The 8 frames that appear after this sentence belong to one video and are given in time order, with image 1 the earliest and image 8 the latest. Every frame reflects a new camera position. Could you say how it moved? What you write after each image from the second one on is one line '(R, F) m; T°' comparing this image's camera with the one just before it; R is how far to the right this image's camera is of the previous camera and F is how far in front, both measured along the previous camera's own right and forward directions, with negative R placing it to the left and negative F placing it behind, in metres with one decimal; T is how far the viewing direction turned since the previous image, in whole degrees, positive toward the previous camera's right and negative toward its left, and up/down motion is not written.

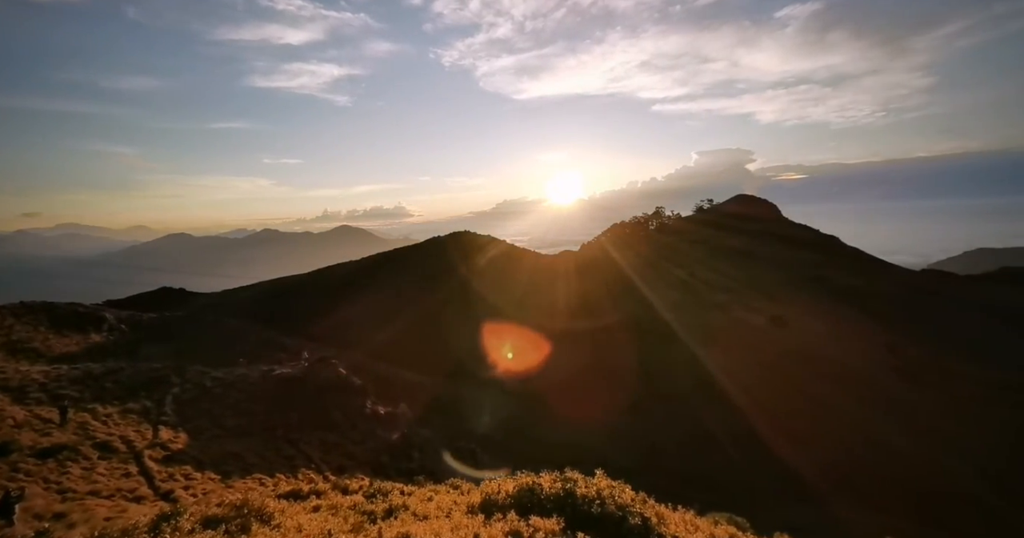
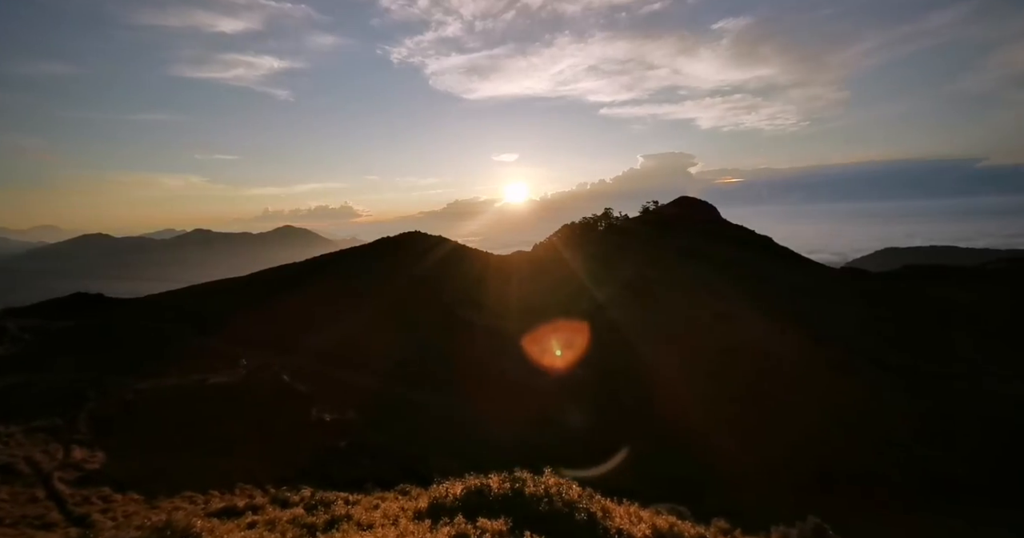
(0.0, +0.1) m; +5°
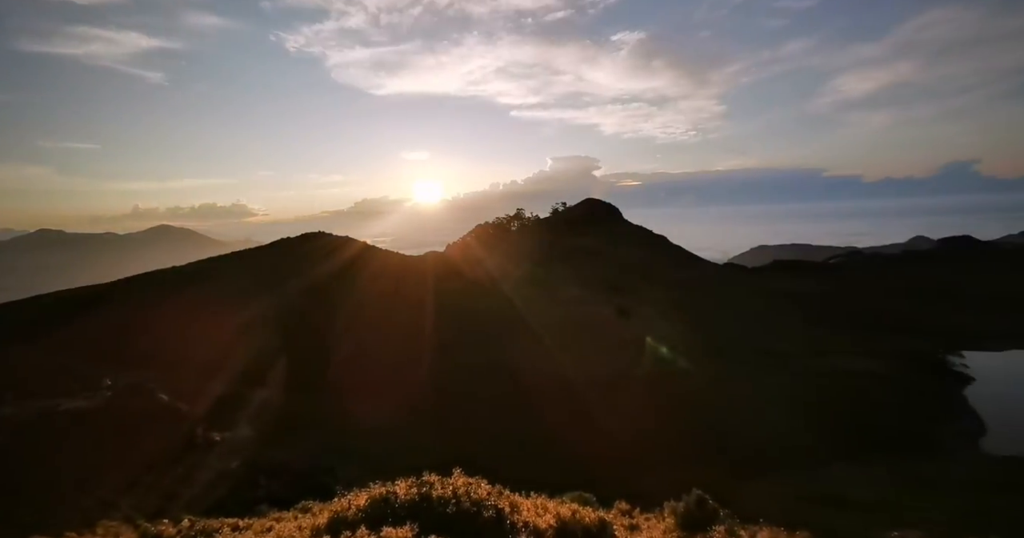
(+0.1, +0.2) m; +9°
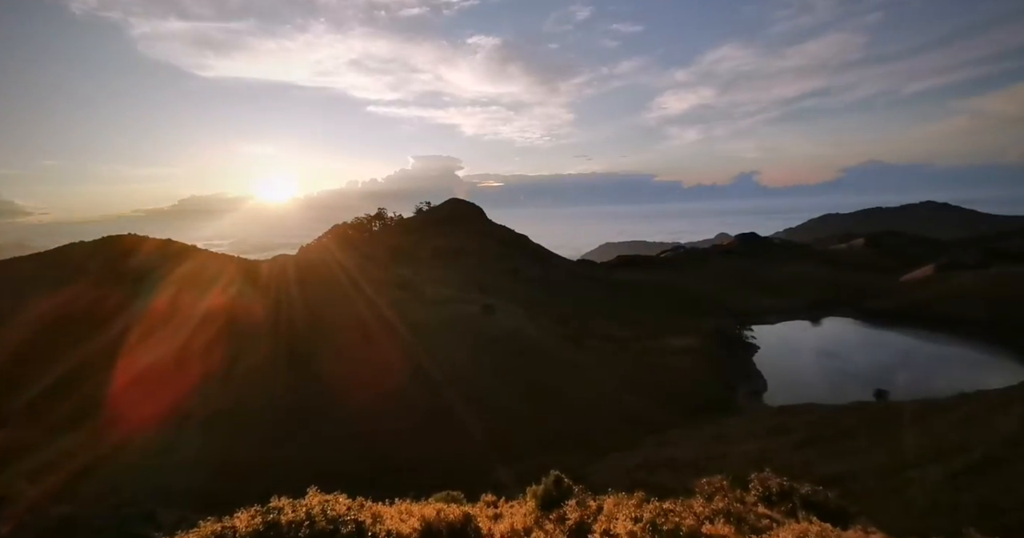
(-2.0, +0.6) m; -15°
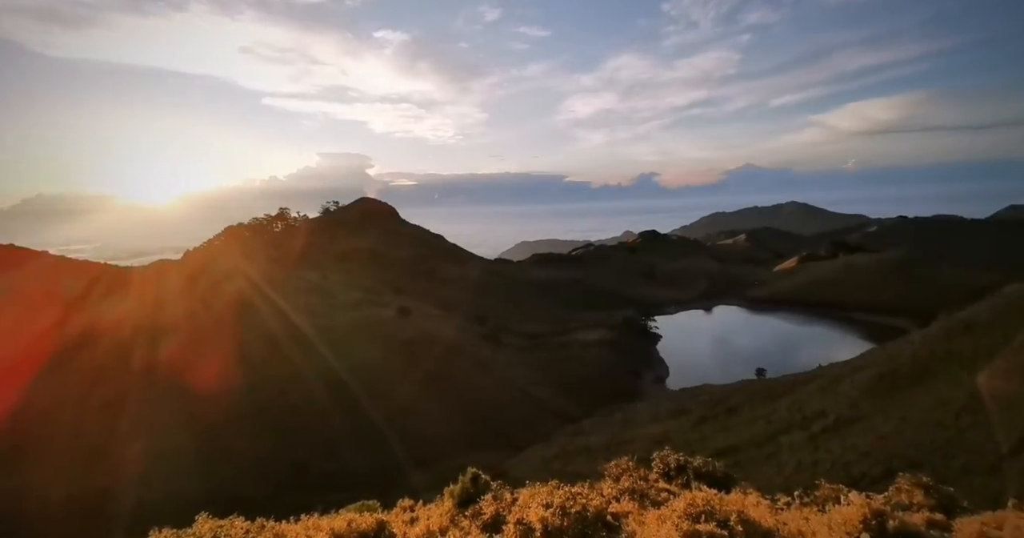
(+0.1, -1.1) m; +9°
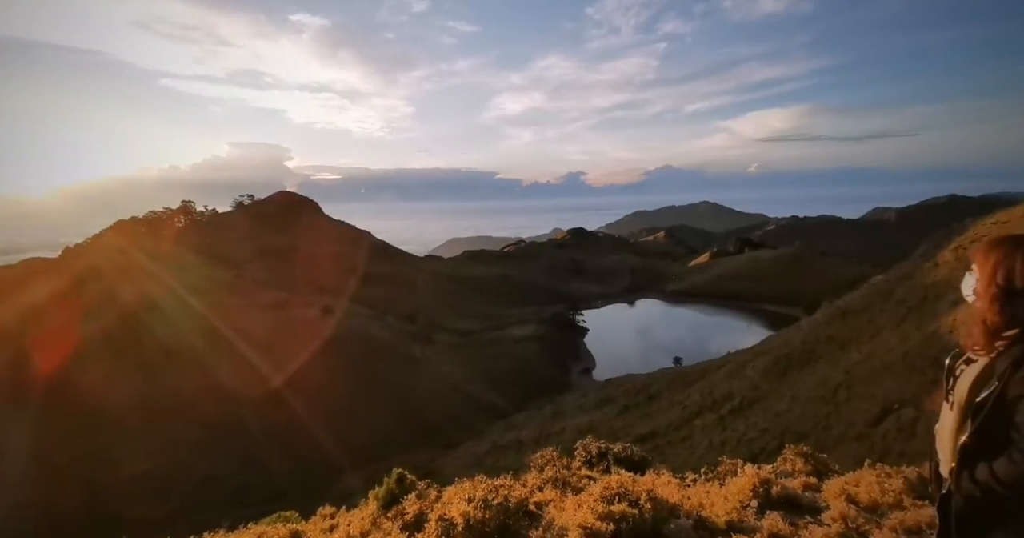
(+0.1, -0.6) m; +7°
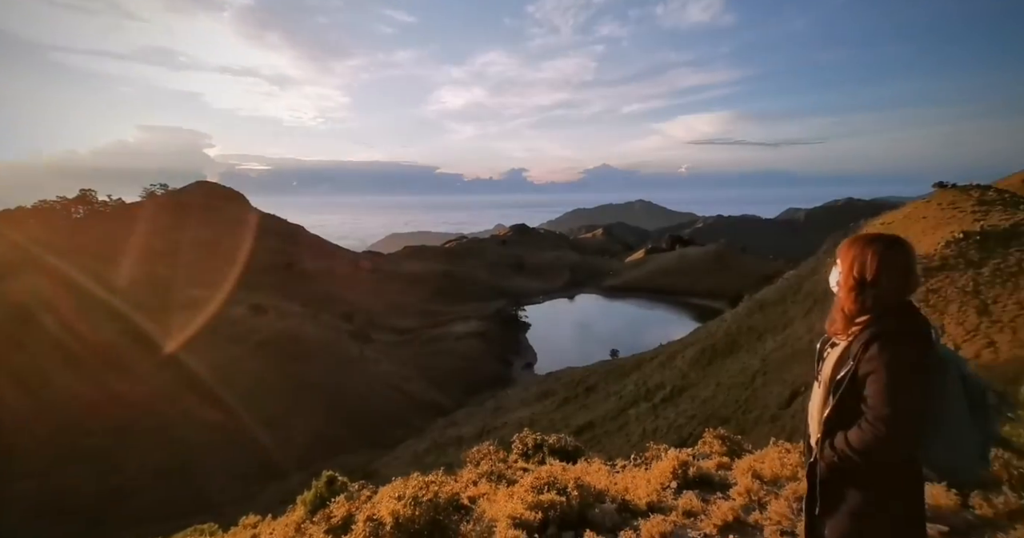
(+0.1, -0.3) m; +6°
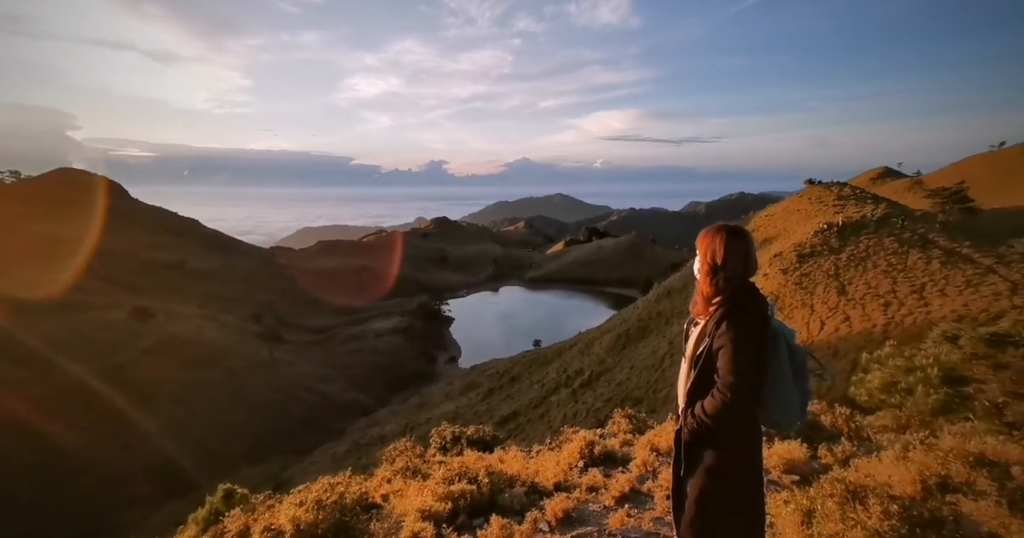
(+0.2, -0.2) m; +8°
